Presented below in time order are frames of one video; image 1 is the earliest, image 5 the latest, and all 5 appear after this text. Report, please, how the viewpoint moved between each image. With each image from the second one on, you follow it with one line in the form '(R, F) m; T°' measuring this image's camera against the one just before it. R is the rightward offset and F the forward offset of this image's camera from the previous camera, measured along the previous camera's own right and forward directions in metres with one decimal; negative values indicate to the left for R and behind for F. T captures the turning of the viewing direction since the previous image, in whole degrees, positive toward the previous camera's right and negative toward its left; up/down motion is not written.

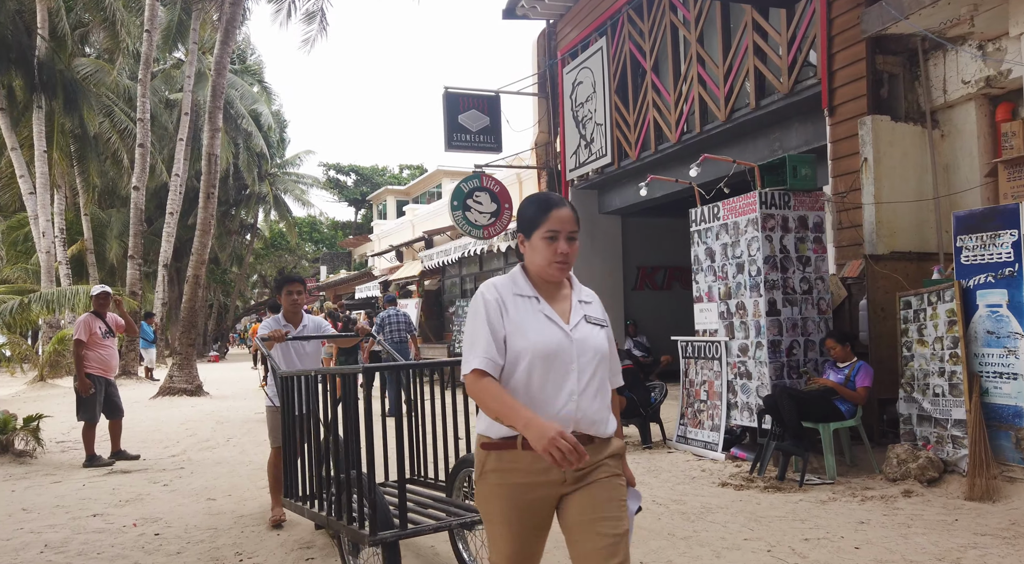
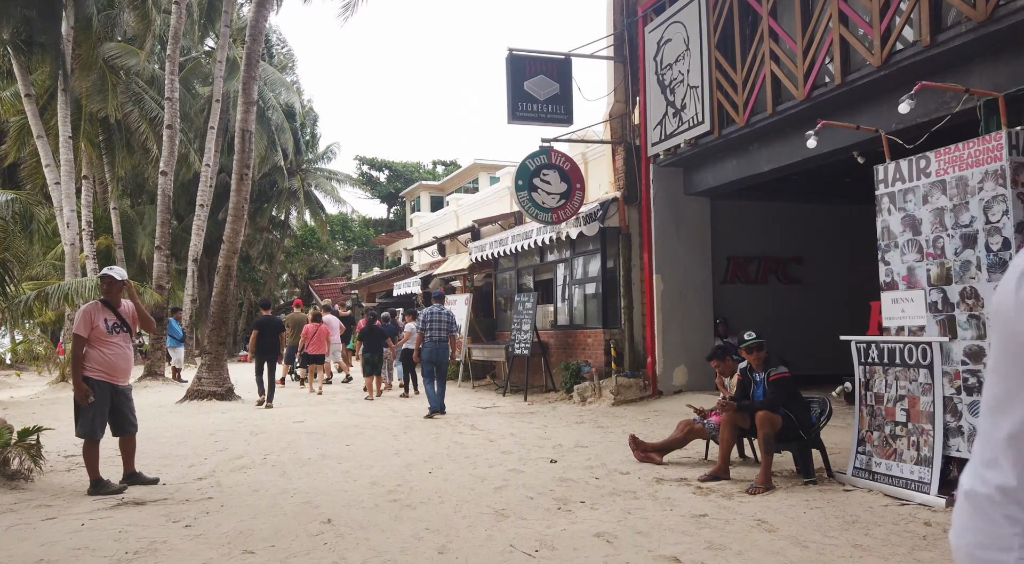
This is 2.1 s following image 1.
(-0.8, +1.8) m; -2°
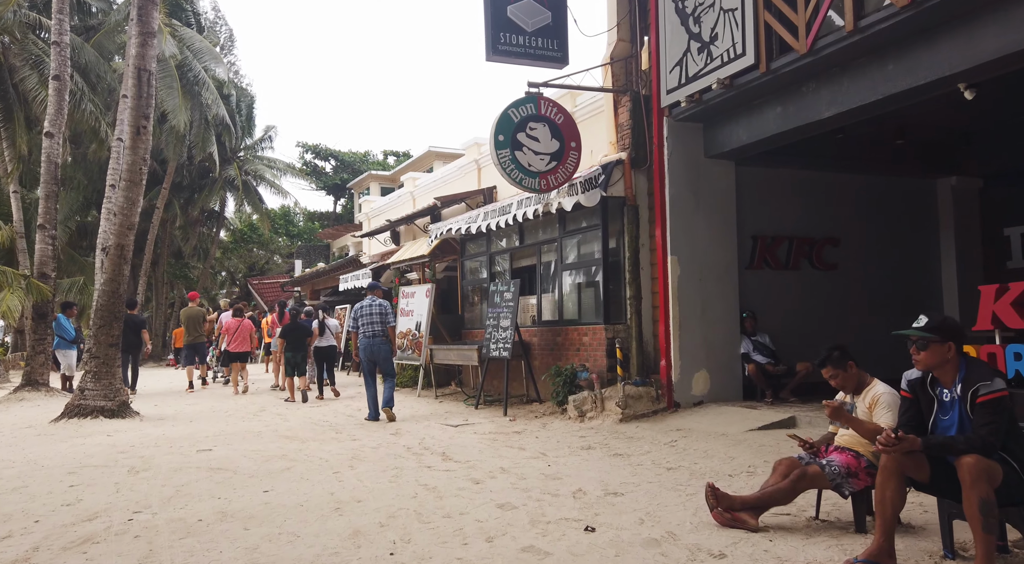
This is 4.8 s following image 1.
(-0.4, +2.6) m; +4°
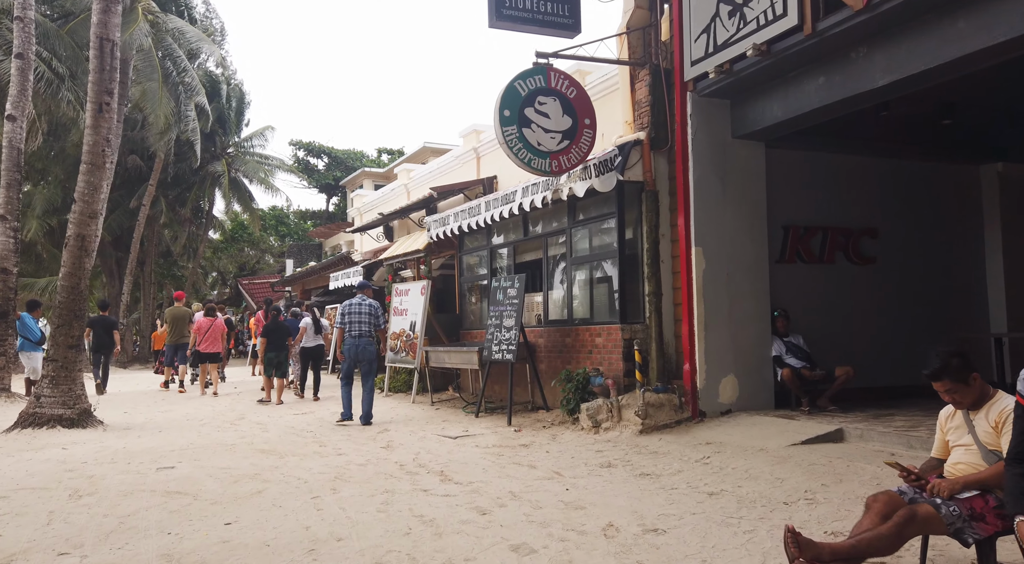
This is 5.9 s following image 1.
(-0.1, +1.0) m; 0°
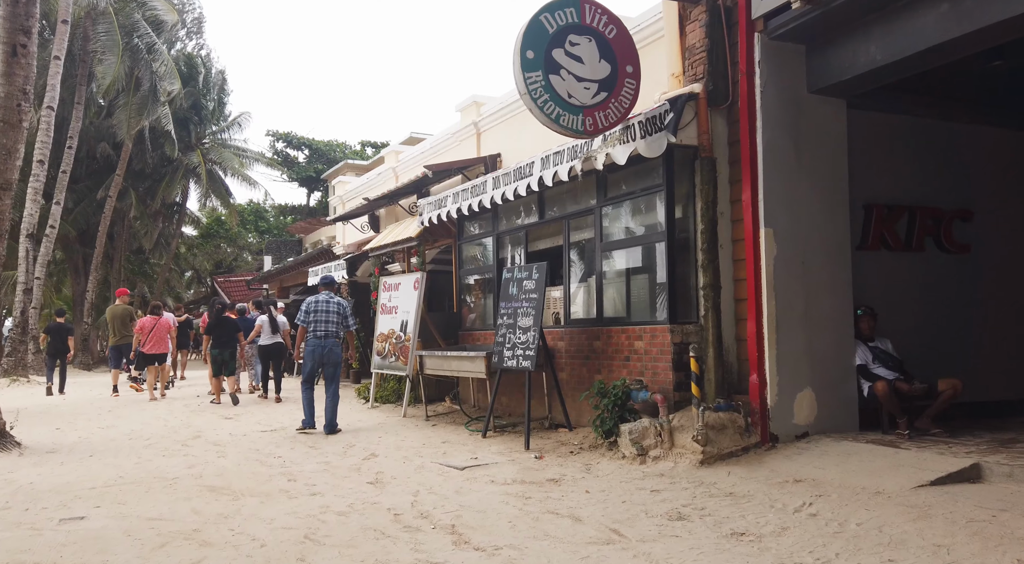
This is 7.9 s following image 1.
(-0.4, +1.8) m; +1°
